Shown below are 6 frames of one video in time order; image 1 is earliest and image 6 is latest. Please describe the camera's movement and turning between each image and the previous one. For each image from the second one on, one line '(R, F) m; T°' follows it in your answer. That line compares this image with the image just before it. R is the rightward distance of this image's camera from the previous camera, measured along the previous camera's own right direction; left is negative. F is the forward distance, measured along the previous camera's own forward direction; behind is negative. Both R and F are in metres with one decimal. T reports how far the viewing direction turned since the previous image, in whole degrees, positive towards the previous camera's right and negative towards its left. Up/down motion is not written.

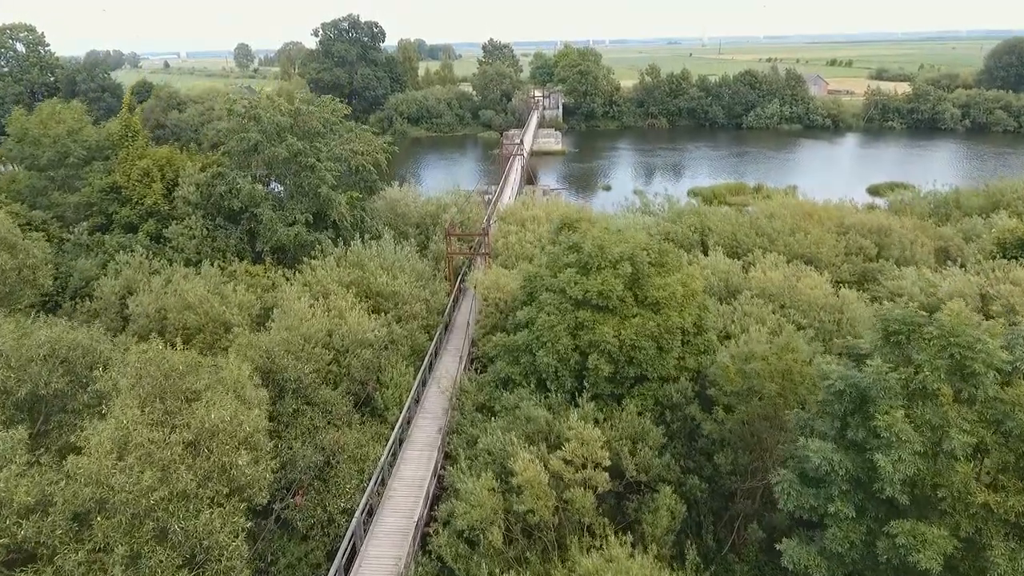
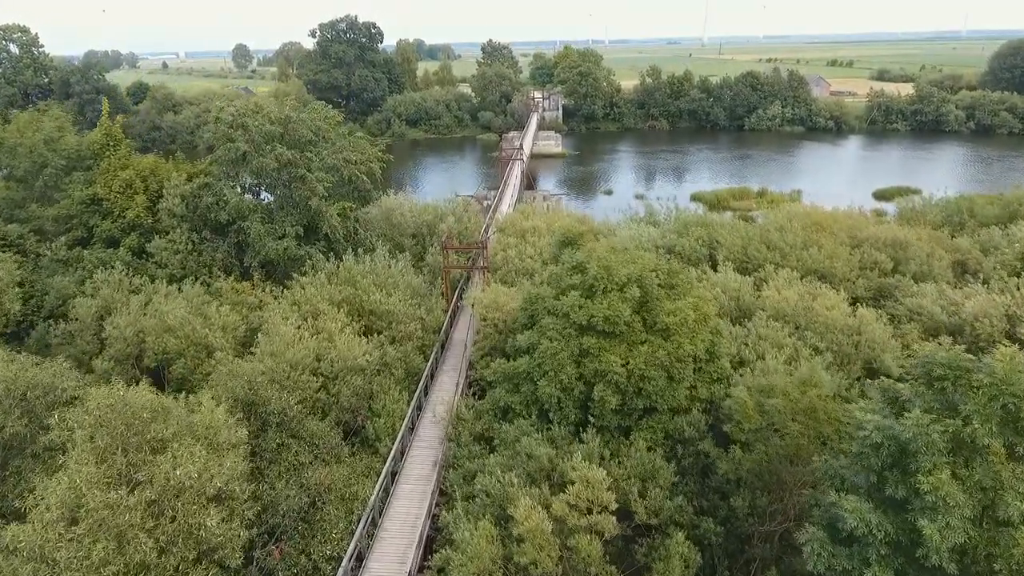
(0.0, +1.1) m; 0°
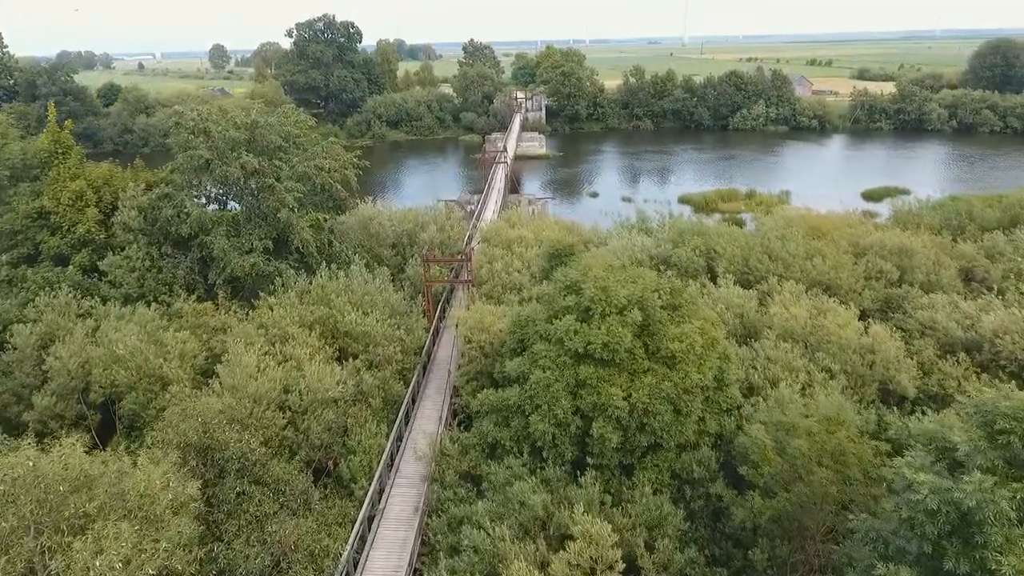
(-0.1, +1.5) m; +1°
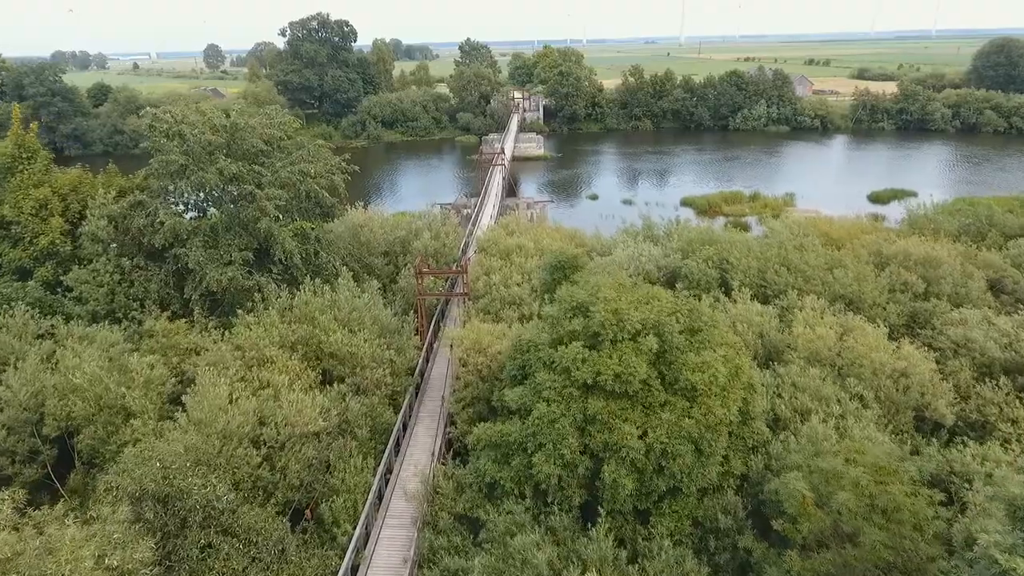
(-0.1, +1.5) m; 0°
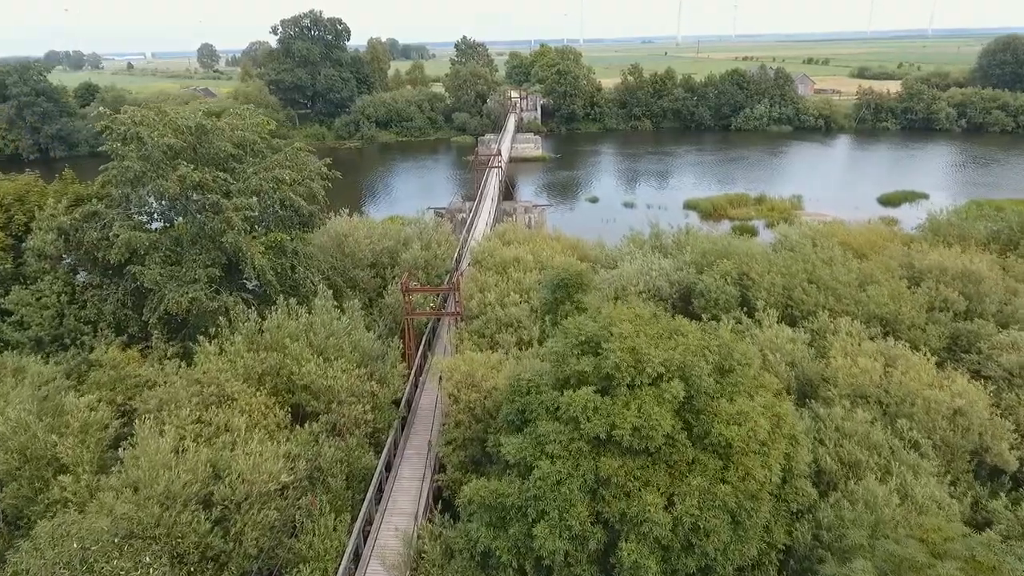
(0.0, +2.1) m; 0°
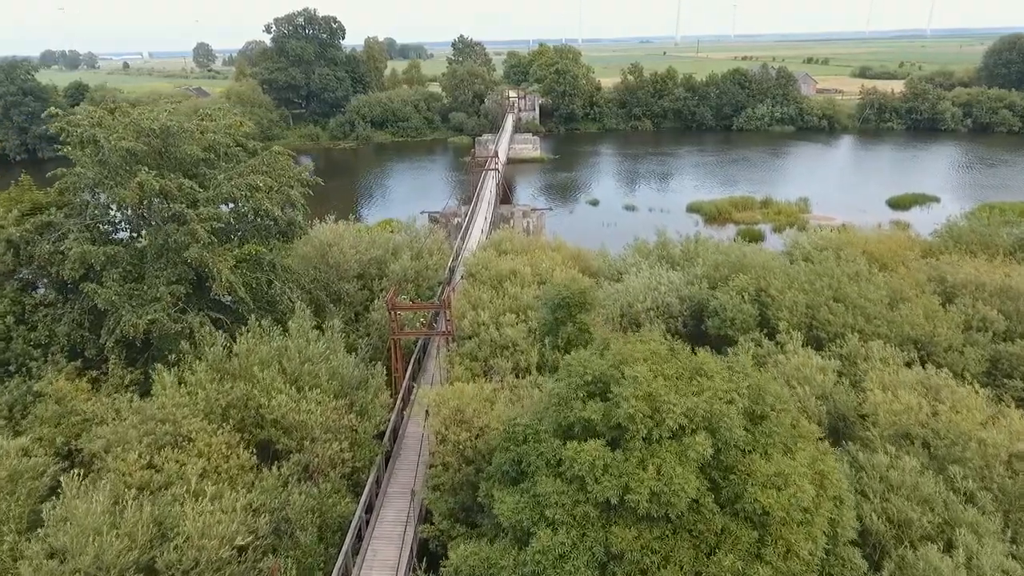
(+0.1, +1.7) m; 0°
